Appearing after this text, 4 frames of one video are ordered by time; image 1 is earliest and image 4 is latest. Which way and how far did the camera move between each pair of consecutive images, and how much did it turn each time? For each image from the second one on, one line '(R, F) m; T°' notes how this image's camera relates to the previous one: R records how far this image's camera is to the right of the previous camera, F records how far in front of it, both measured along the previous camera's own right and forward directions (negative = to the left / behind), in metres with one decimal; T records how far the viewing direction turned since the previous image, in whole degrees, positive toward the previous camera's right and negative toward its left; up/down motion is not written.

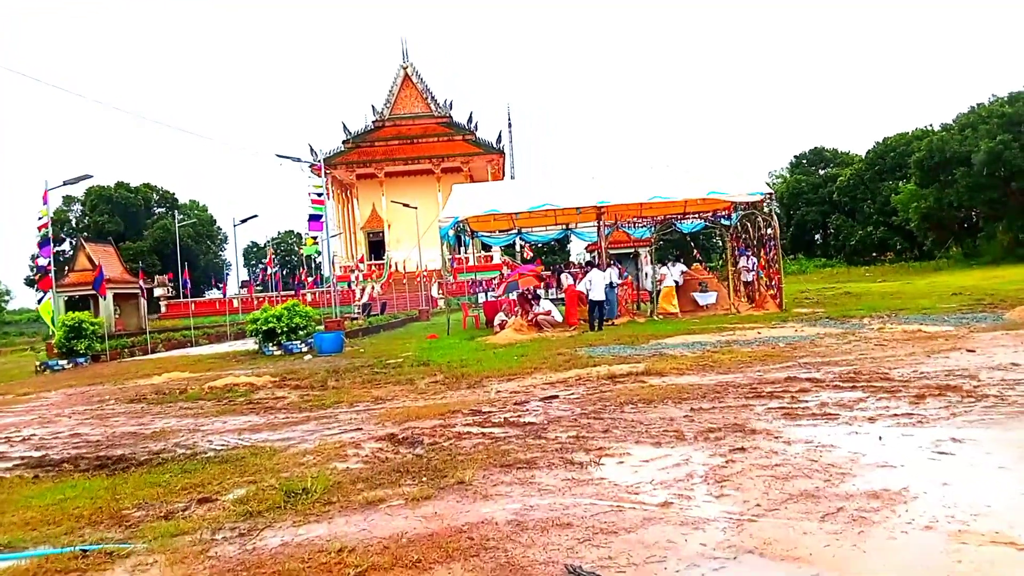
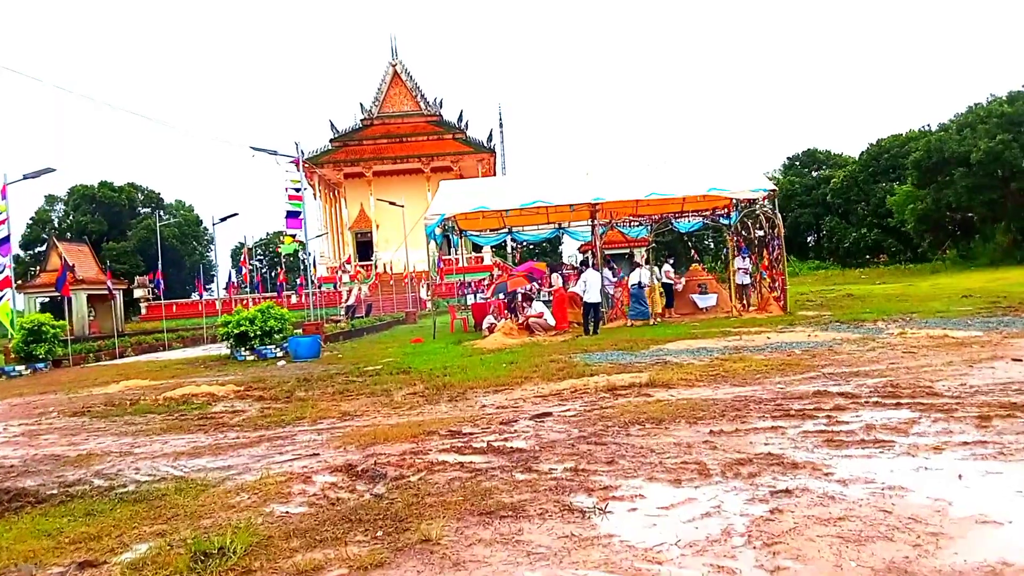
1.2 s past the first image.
(0.0, +1.0) m; +1°
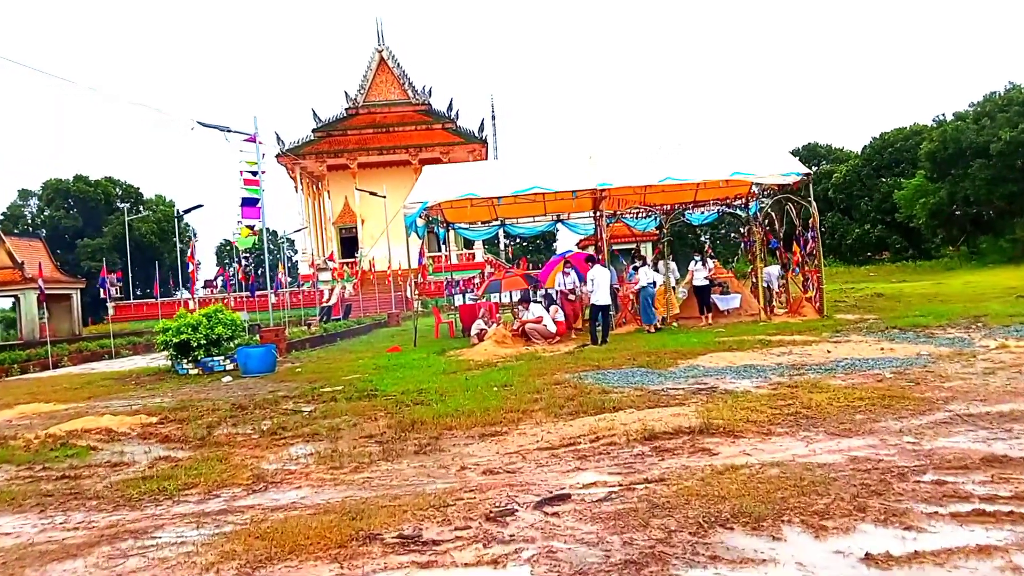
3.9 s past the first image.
(0.0, +2.3) m; +1°
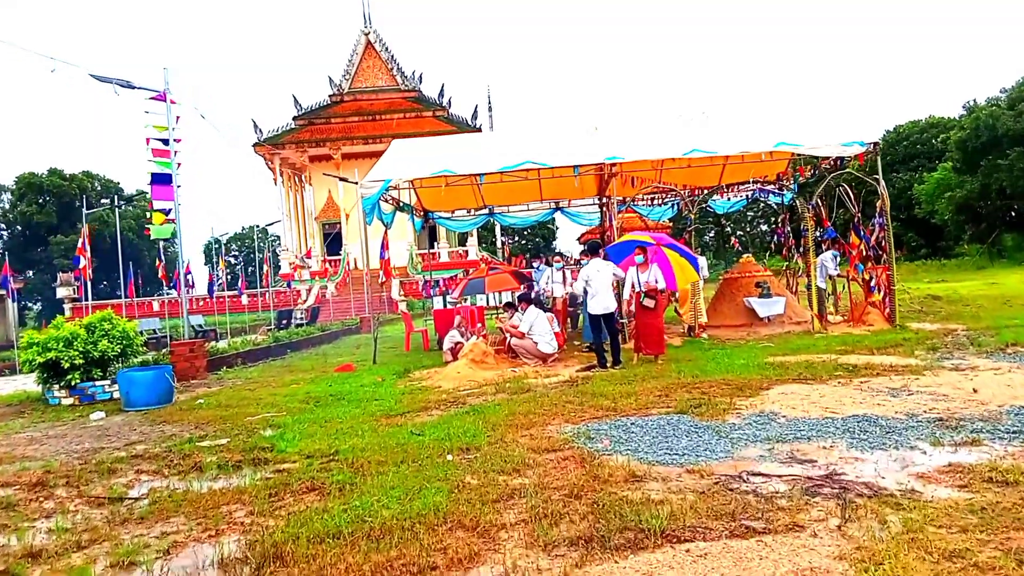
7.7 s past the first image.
(+0.2, +3.1) m; 0°
